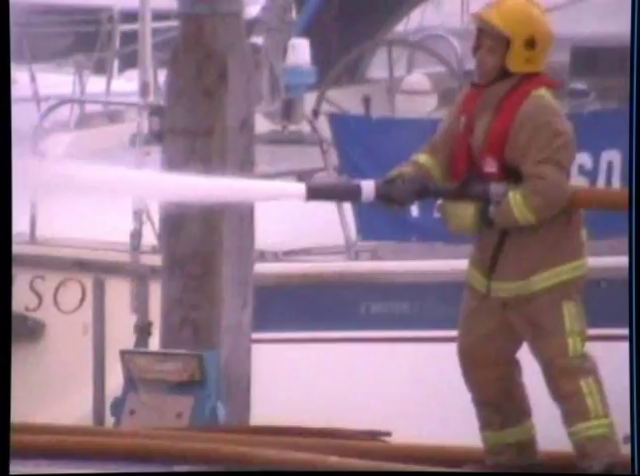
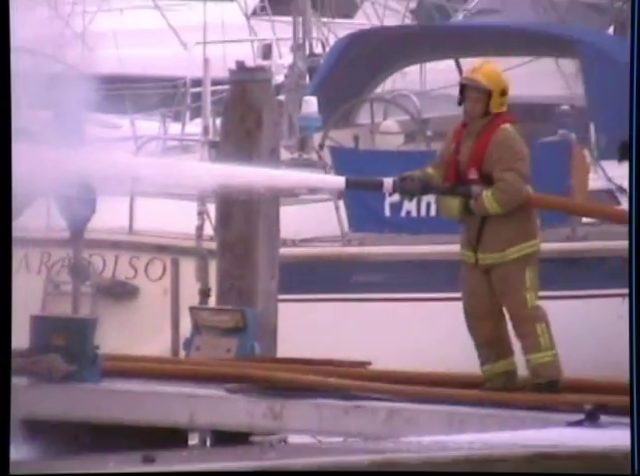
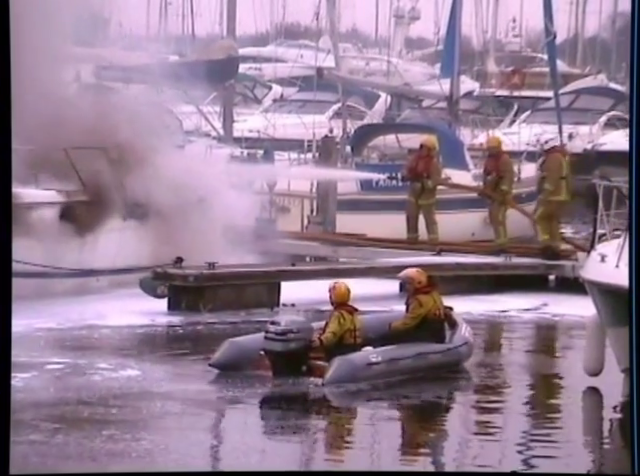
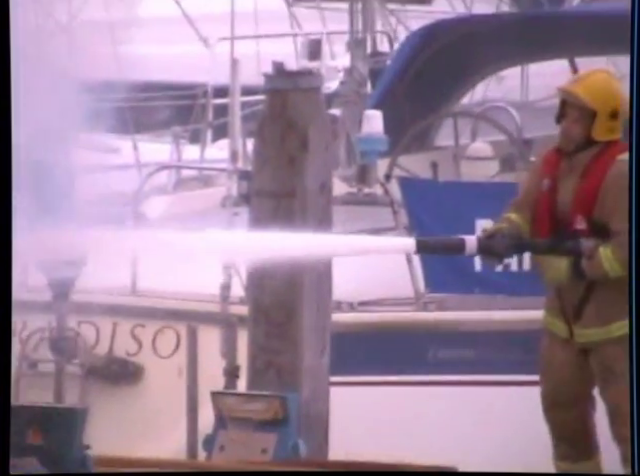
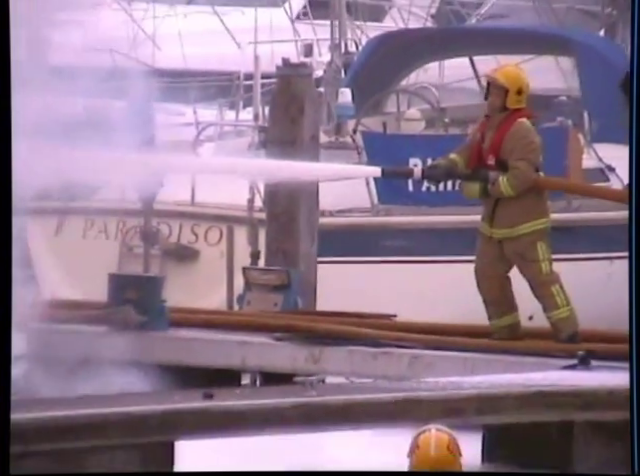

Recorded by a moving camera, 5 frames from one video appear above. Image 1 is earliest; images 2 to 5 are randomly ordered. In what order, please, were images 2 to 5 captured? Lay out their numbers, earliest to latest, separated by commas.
4, 2, 5, 3
